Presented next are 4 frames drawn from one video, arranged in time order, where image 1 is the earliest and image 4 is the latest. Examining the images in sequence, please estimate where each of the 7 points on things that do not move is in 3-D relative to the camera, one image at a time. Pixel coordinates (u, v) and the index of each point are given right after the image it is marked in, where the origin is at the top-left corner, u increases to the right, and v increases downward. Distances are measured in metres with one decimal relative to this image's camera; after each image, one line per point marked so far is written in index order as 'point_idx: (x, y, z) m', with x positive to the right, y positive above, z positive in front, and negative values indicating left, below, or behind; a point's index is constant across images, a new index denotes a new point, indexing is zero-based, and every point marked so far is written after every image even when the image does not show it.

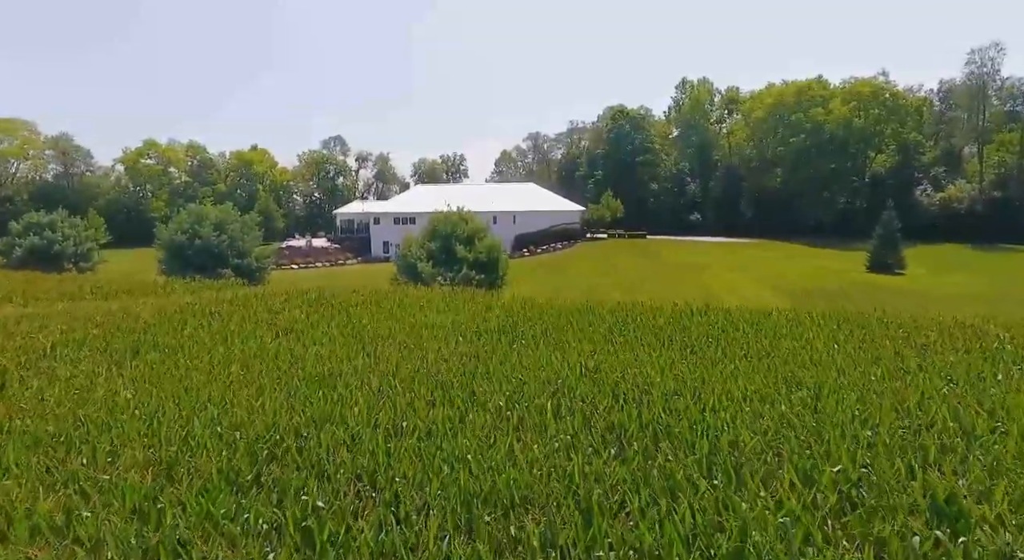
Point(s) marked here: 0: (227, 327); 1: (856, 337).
0: (-7.7, -1.3, +16.2) m
1: (+8.2, -1.4, +14.2) m
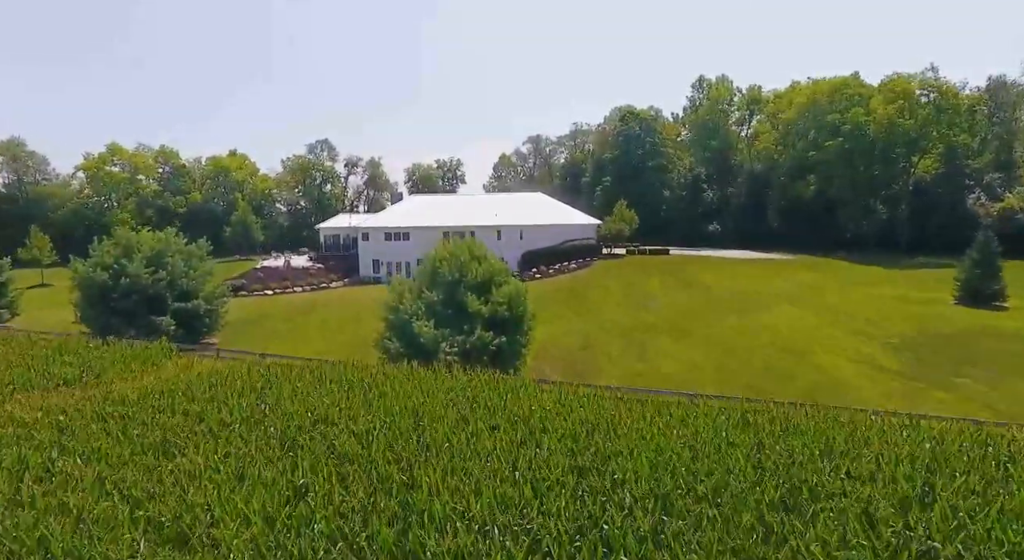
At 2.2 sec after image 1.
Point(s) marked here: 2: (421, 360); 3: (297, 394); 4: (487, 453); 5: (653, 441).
0: (-6.5, -3.3, +8.6) m
1: (+9.4, -3.3, +6.8) m
2: (-3.5, -2.6, +23.2) m
3: (-5.1, -2.7, +14.1) m
4: (-0.4, -3.0, +10.6) m
5: (+2.7, -3.0, +11.3) m
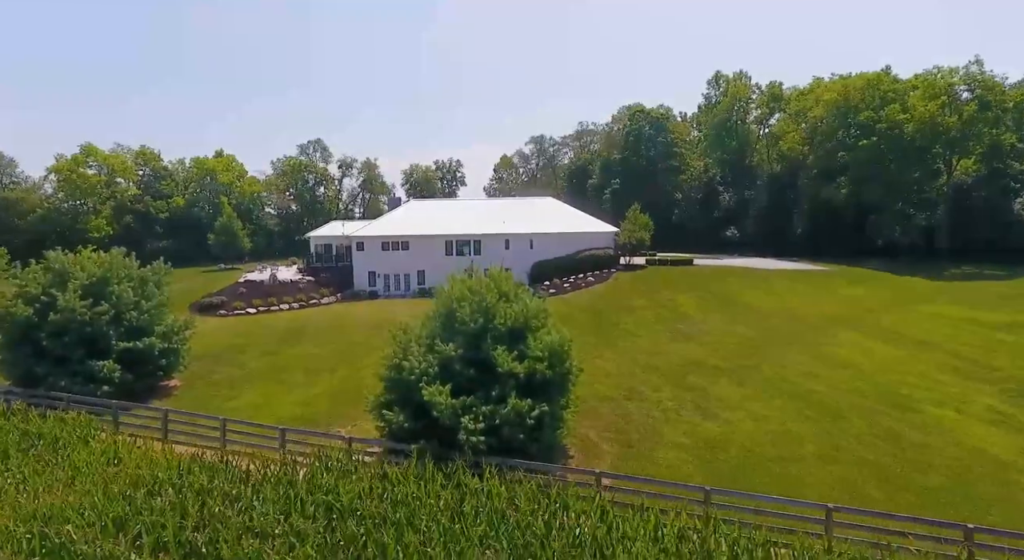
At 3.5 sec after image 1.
0: (-5.4, -4.4, +3.4) m
1: (+10.5, -4.5, +1.7) m
2: (-2.4, -3.8, +18.1) m
3: (-4.0, -3.9, +9.0) m
4: (+0.7, -4.2, +5.5) m
5: (+3.8, -4.1, +6.2) m
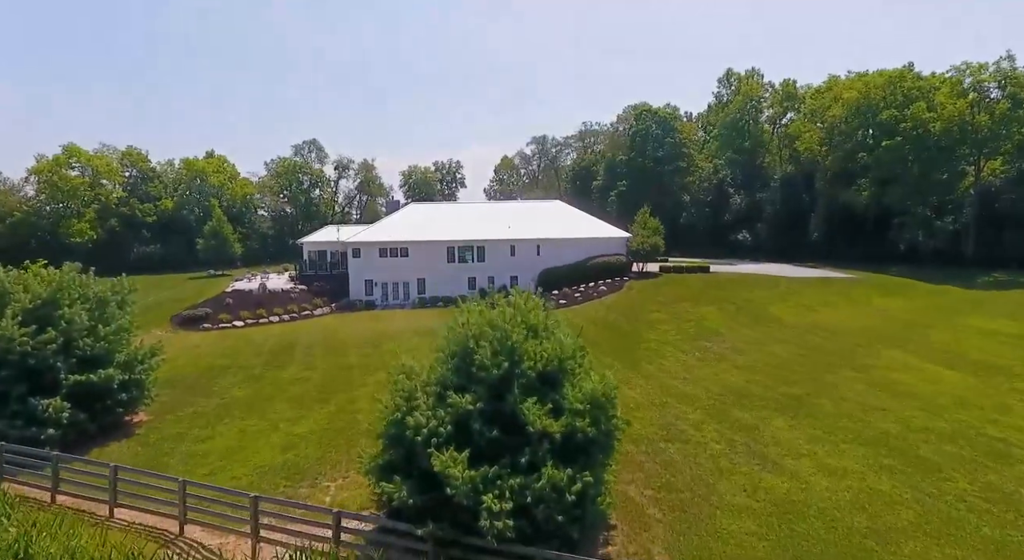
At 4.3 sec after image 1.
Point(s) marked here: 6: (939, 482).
0: (-4.7, -5.1, +0.3) m
1: (+11.2, -5.1, -1.4) m
2: (-1.8, -4.4, +14.9) m
3: (-3.3, -4.5, +5.8) m
4: (+1.3, -4.8, +2.3) m
5: (+4.4, -4.8, +3.0) m
6: (+10.5, -5.0, +14.7) m
